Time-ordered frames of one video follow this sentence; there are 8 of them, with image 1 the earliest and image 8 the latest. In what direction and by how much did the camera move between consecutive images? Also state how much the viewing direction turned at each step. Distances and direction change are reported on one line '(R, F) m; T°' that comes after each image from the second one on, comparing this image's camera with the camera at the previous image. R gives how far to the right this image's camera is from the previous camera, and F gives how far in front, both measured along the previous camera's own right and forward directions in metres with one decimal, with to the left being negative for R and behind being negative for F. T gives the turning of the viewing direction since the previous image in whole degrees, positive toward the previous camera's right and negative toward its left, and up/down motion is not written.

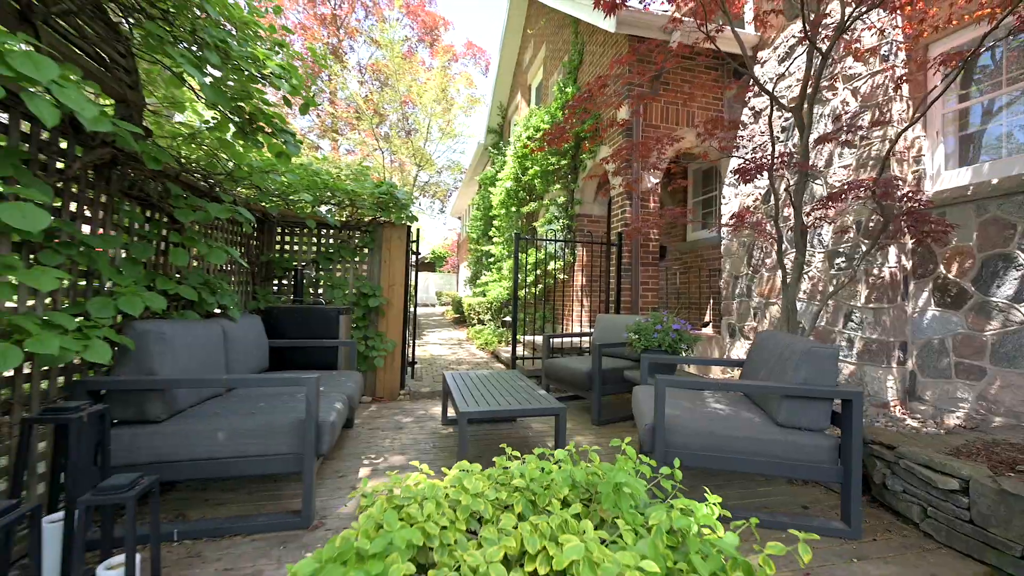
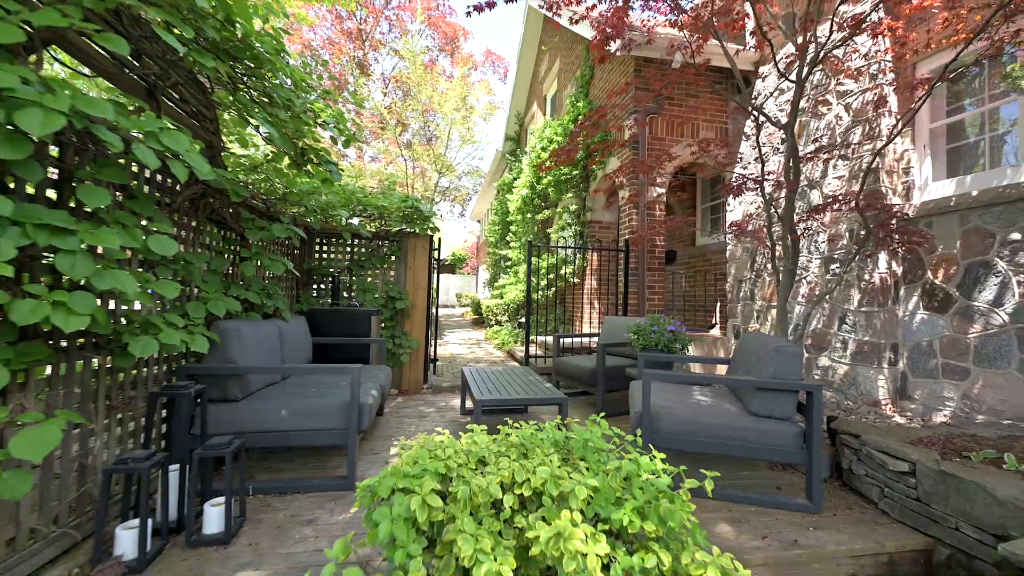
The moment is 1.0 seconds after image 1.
(+0.1, -0.3) m; -3°
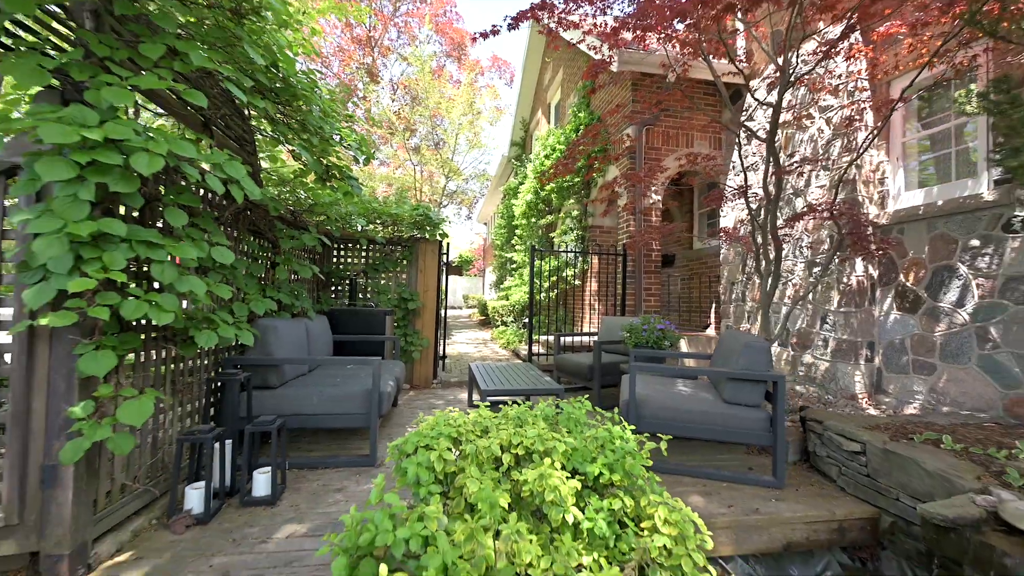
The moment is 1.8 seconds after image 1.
(0.0, -0.3) m; -1°
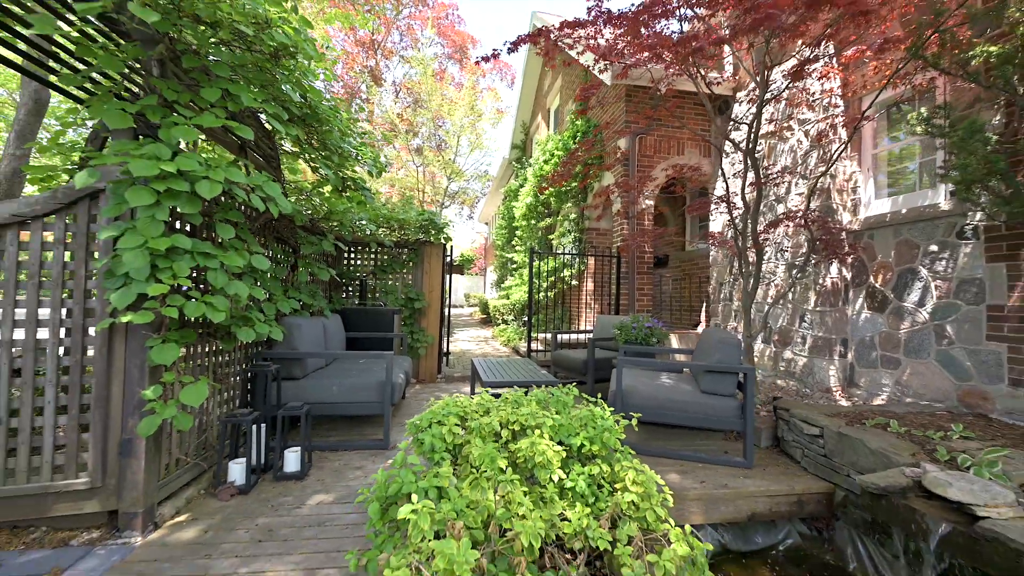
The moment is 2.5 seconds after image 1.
(0.0, -0.3) m; 0°
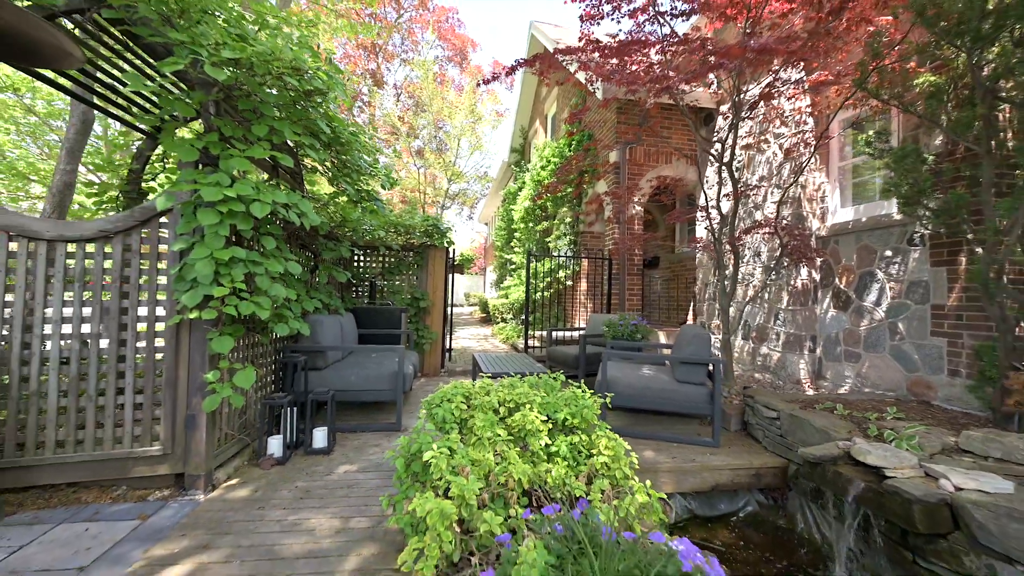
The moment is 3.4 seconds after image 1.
(0.0, -0.4) m; 0°
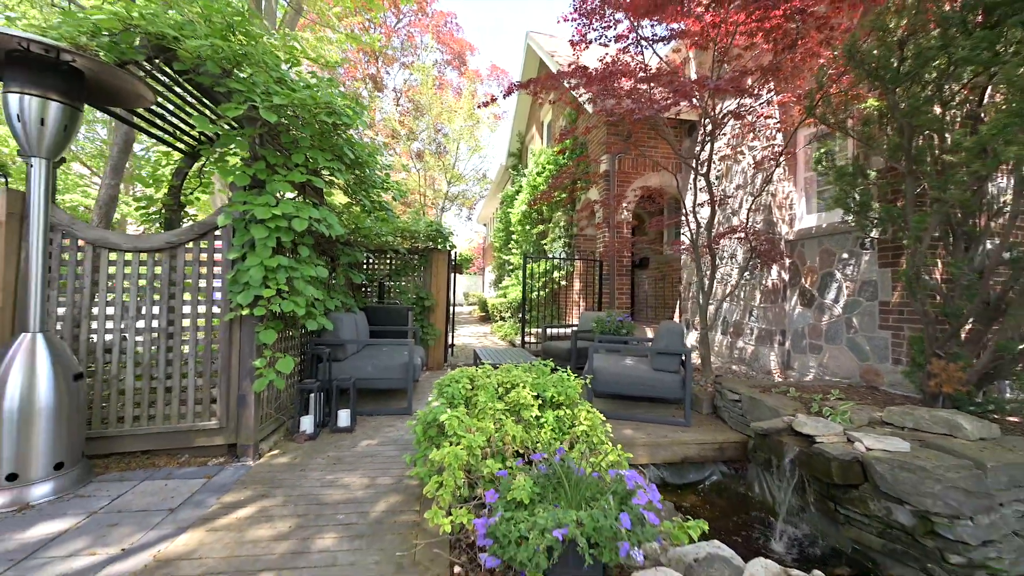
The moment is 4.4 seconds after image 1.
(0.0, -0.4) m; 0°
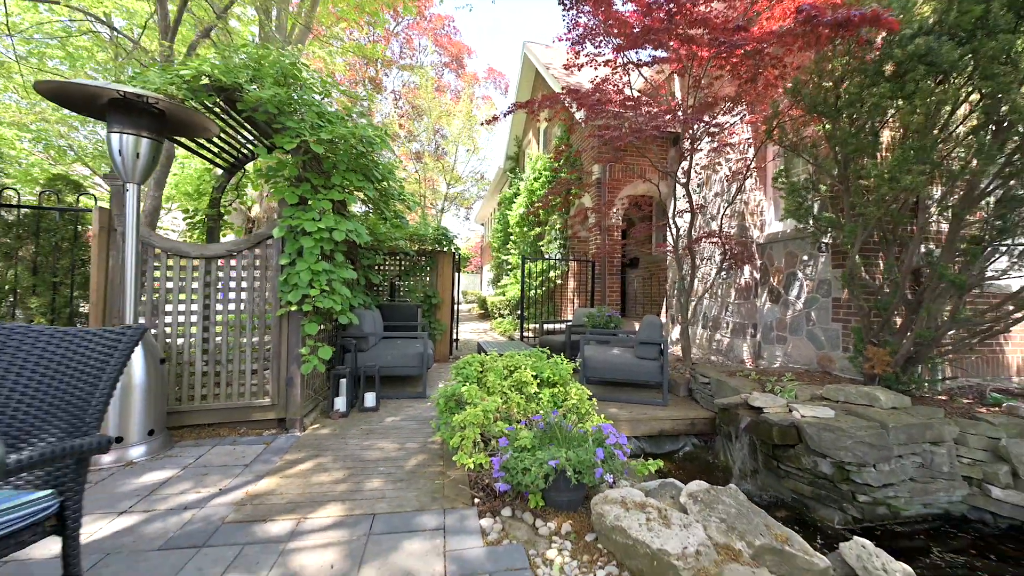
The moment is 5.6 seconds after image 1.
(0.0, -0.5) m; +1°
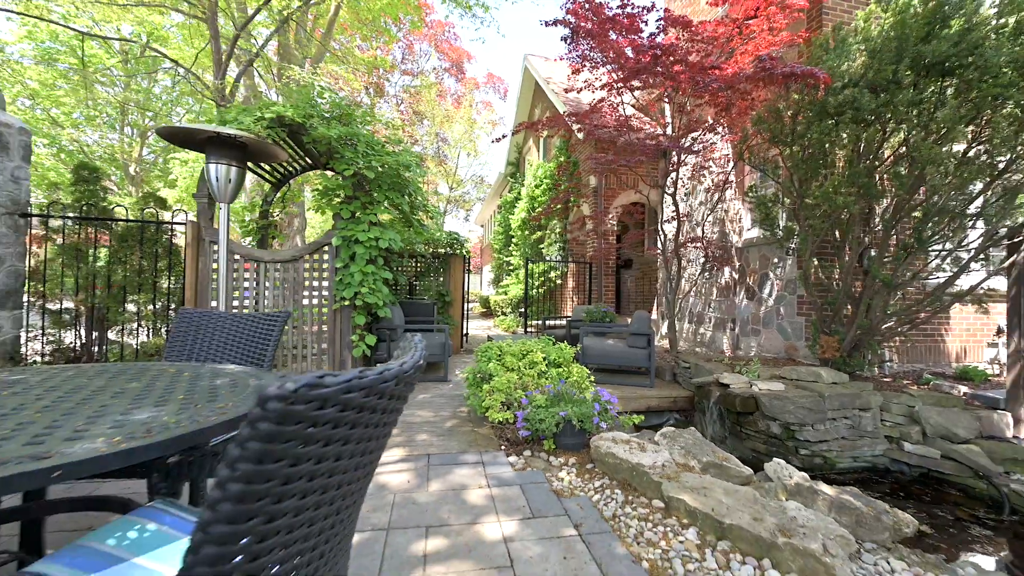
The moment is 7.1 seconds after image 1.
(-0.1, -0.6) m; 0°
